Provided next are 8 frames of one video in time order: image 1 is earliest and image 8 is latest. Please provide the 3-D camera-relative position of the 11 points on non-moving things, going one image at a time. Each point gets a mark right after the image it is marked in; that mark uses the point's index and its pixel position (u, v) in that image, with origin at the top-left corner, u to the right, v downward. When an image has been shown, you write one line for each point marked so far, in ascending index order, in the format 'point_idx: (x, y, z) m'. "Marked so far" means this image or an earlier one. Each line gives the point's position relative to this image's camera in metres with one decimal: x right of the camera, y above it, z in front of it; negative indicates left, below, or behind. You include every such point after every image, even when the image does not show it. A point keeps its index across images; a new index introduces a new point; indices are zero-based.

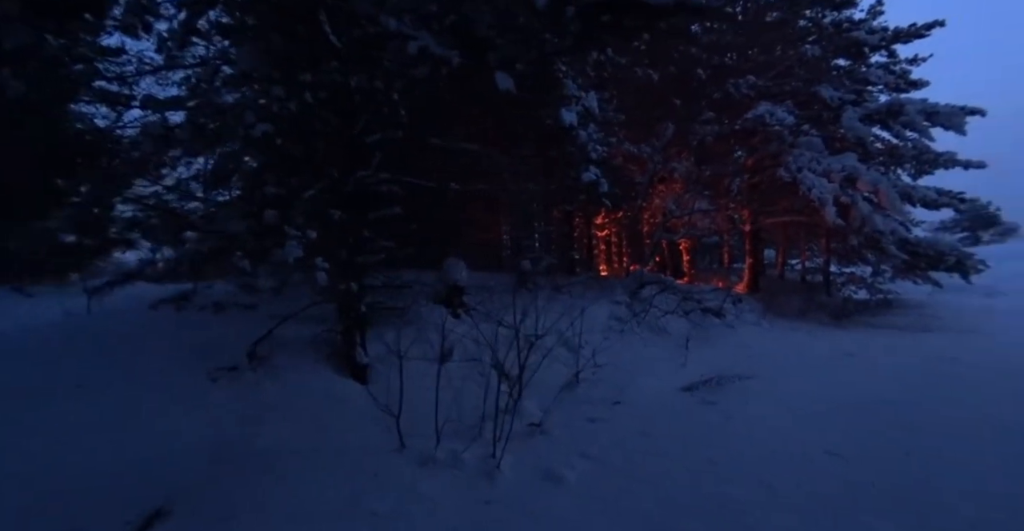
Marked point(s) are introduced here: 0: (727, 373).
0: (+2.8, -1.4, +7.4) m
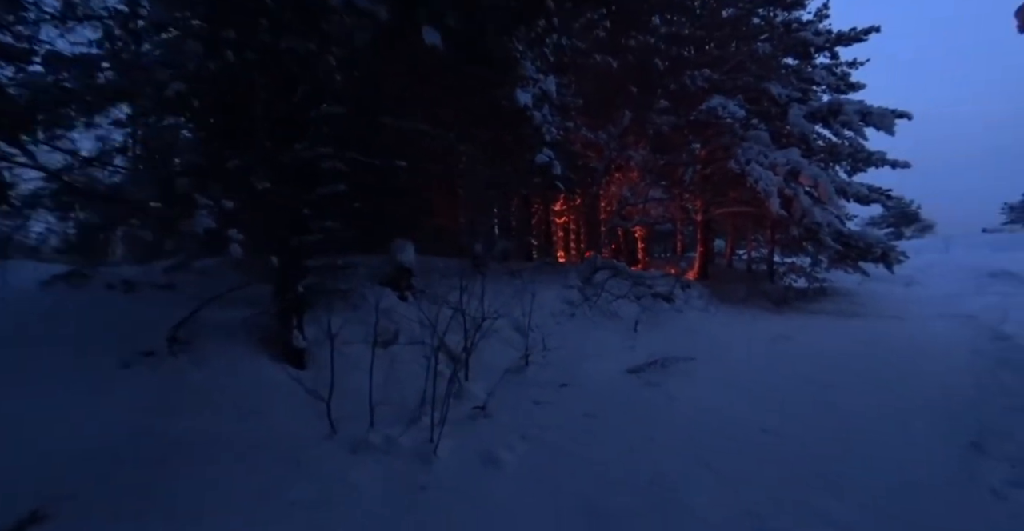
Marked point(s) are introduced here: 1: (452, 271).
0: (+2.1, -1.2, +7.5) m
1: (-1.0, -0.2, +8.8) m
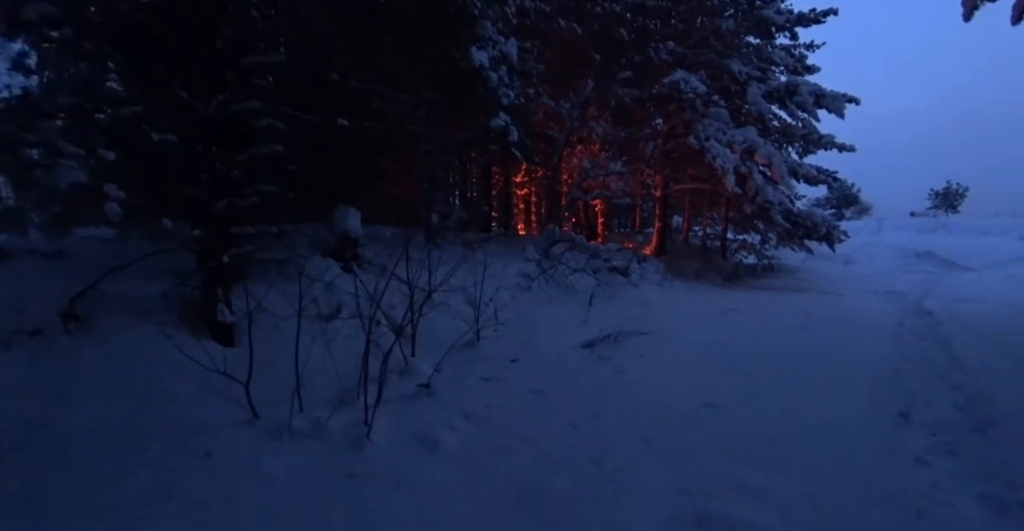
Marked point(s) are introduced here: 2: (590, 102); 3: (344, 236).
0: (+1.4, -0.9, +7.3) m
1: (-1.7, +0.3, +8.4) m
2: (+1.8, +3.9, +13.5) m
3: (-2.3, +0.4, +7.5) m
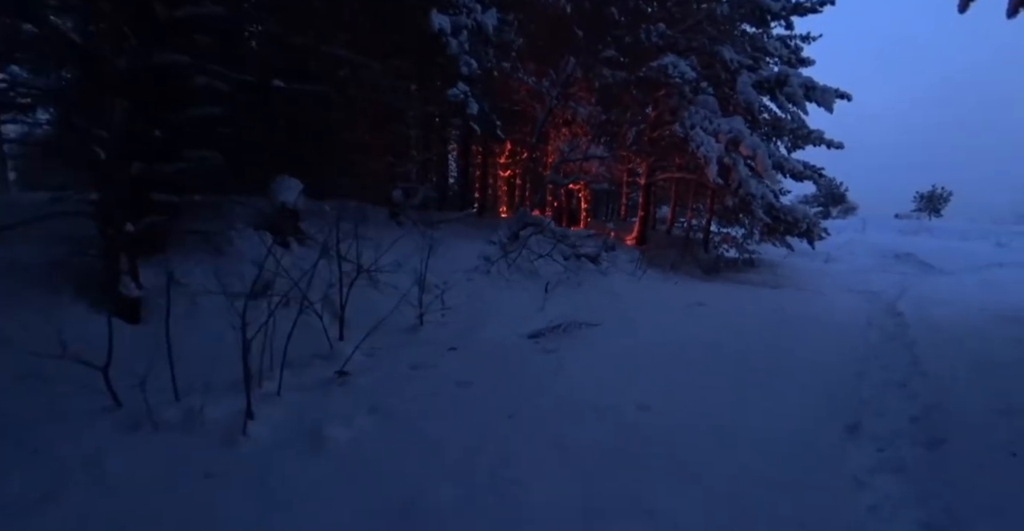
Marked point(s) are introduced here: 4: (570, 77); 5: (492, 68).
0: (+0.8, -0.7, +6.9) m
1: (-2.3, +0.6, +7.9) m
2: (+1.3, +4.2, +12.9) m
3: (-2.9, +0.7, +7.0) m
4: (+1.3, +4.3, +12.6) m
5: (-0.4, +3.9, +11.1) m
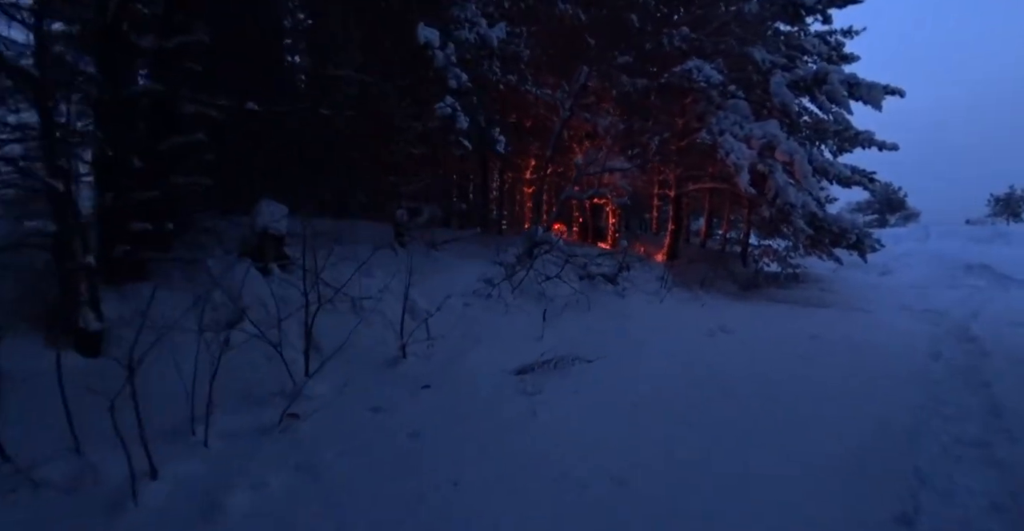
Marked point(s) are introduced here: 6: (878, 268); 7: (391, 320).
0: (+0.7, -1.0, +6.3) m
1: (-2.3, +0.3, +7.6) m
2: (+1.6, +3.8, +12.4) m
3: (-3.0, +0.4, +6.7) m
4: (+1.6, +3.8, +12.1) m
5: (-0.2, +3.5, +10.7) m
6: (+11.4, -0.1, +17.4) m
7: (-1.4, -0.7, +6.6) m
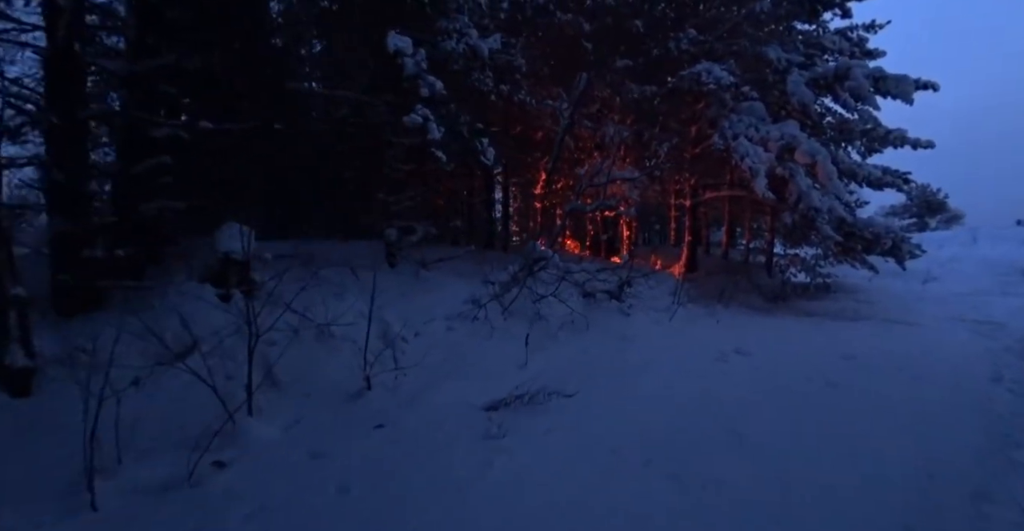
0: (+0.4, -1.2, +5.7) m
1: (-2.5, 0.0, +7.1) m
2: (+1.6, +3.5, +11.8) m
3: (-3.2, +0.1, +6.3) m
4: (+1.6, +3.5, +11.5) m
5: (-0.3, +3.2, +10.2) m
6: (+11.8, -0.3, +16.2) m
7: (-1.7, -0.9, +6.1) m
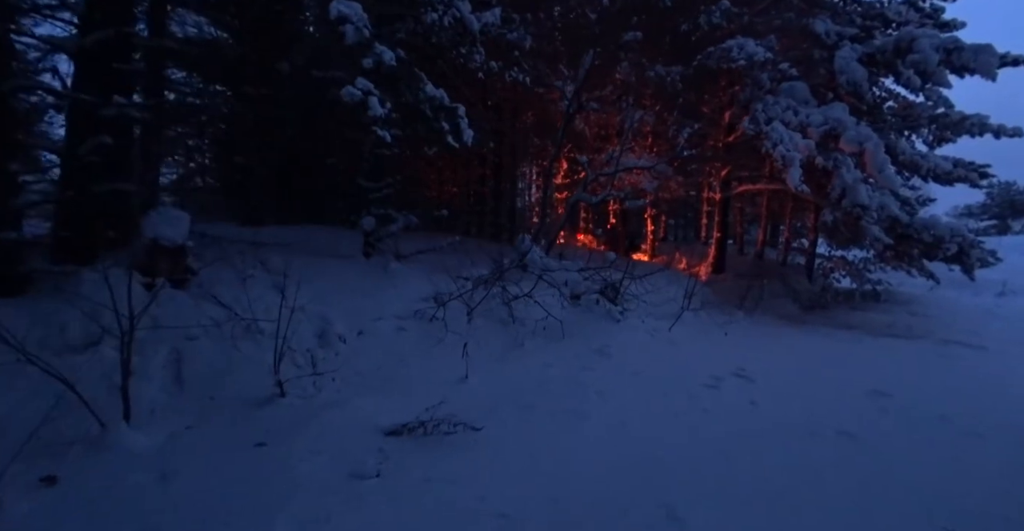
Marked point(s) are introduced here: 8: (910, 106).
0: (-0.2, -1.2, +4.9) m
1: (-3.0, +0.1, +6.6) m
2: (+1.8, +3.5, +10.7) m
3: (-3.7, +0.2, +5.9) m
4: (+1.8, +3.6, +10.4) m
5: (-0.3, +3.3, +9.4) m
6: (+12.2, -0.6, +14.1) m
7: (-2.2, -0.8, +5.5) m
8: (+8.6, +3.5, +12.0) m
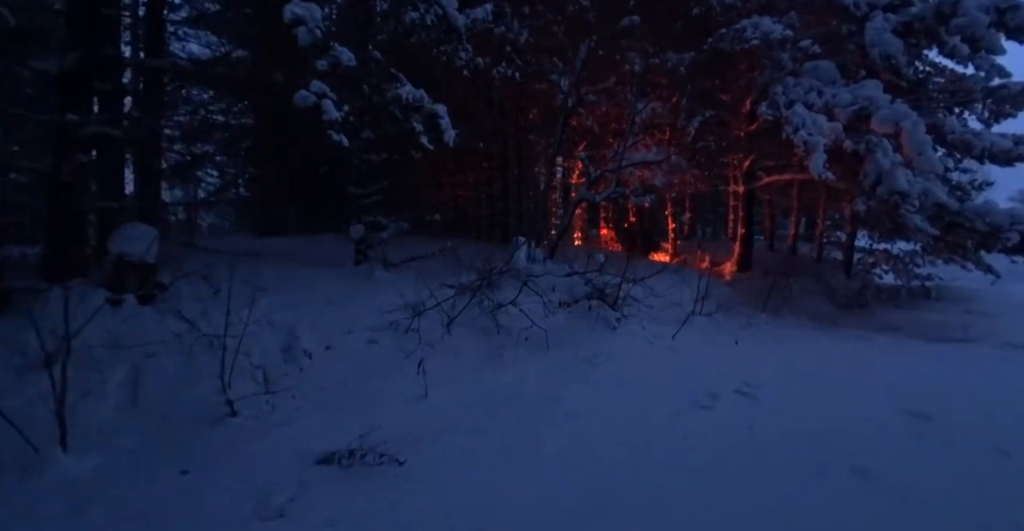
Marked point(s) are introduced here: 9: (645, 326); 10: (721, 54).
0: (-0.6, -1.3, +4.5) m
1: (-3.2, -0.1, +6.5) m
2: (+1.8, +3.5, +10.2) m
3: (-4.0, +0.1, +5.9) m
4: (+1.7, +3.5, +9.9) m
5: (-0.4, +3.2, +9.0) m
6: (+12.6, -0.3, +12.6) m
7: (-2.6, -1.0, +5.4) m
8: (+8.7, +3.6, +10.8) m
9: (+1.9, -0.8, +7.4) m
10: (+4.0, +4.0, +10.5) m
